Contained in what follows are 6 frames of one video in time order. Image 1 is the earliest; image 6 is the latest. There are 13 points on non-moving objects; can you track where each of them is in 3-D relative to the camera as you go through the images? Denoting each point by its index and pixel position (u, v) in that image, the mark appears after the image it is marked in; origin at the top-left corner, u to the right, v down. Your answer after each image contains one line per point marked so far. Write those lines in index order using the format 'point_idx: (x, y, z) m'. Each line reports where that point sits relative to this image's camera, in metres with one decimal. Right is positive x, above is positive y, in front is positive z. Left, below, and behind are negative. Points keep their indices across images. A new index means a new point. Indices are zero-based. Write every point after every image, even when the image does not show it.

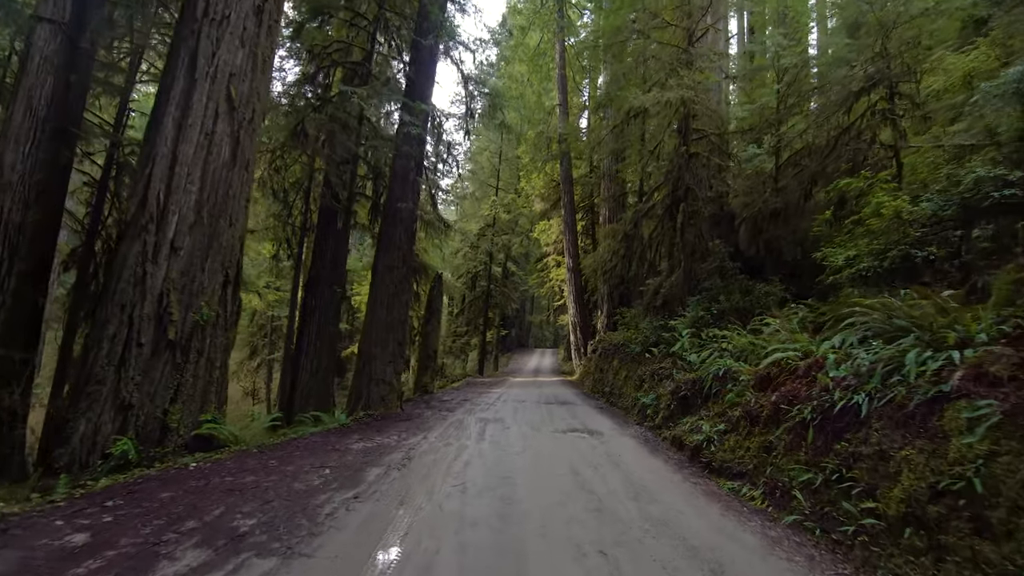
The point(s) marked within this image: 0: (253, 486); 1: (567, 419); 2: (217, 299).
0: (-2.1, -1.6, +4.0) m
1: (+0.9, -2.3, +8.5) m
2: (-3.7, -0.1, +6.2) m
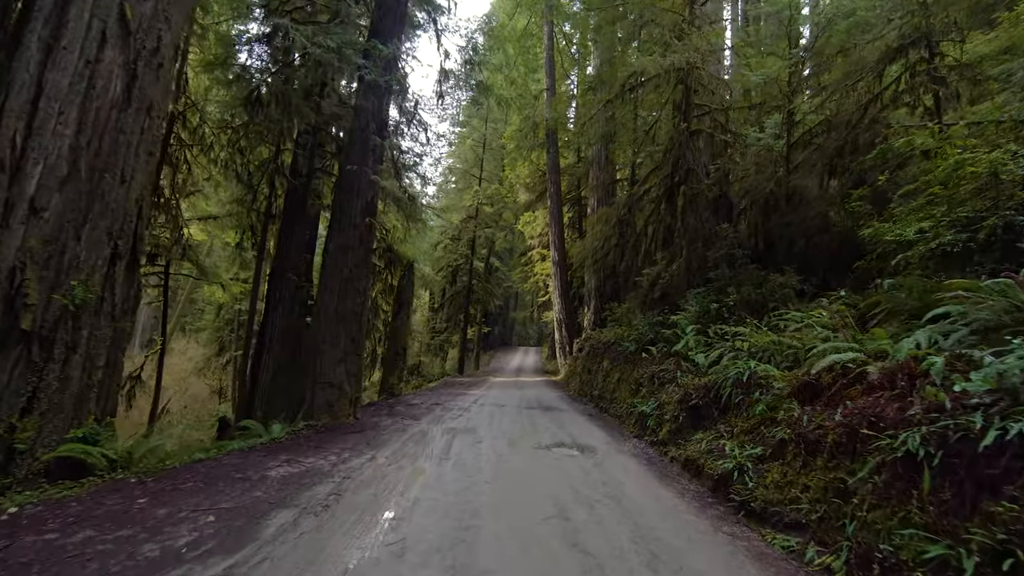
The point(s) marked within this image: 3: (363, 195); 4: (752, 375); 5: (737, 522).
0: (-2.3, -1.4, +2.6) m
1: (+0.6, -2.1, +7.3) m
2: (-3.9, +0.1, +4.8) m
3: (-2.2, +1.4, +7.4) m
4: (+2.5, -0.9, +5.1) m
5: (+1.5, -1.6, +3.4) m
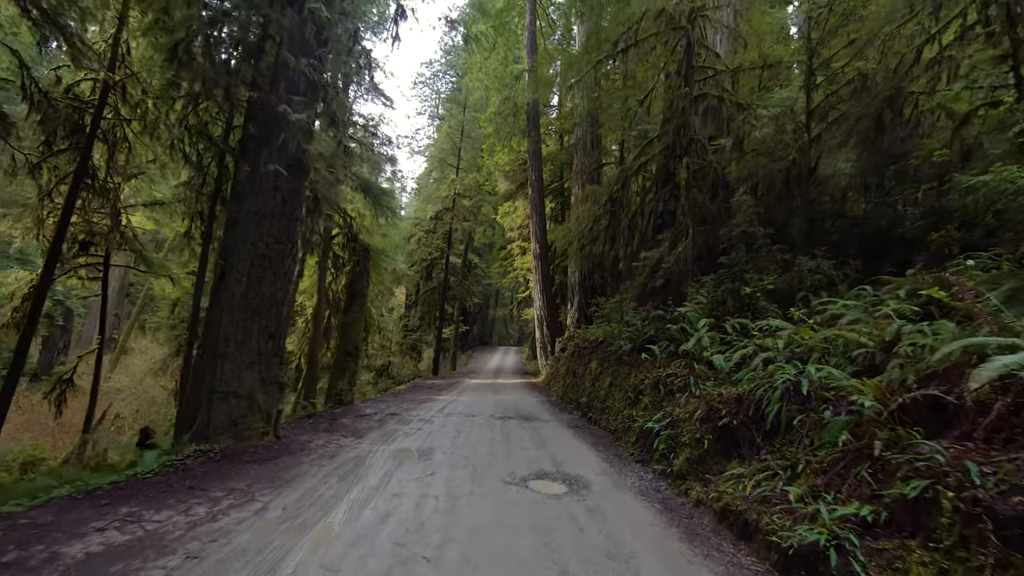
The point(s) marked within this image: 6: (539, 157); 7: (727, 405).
0: (-2.5, -1.2, +0.9) m
1: (+0.2, -1.9, +5.7) m
2: (-4.2, +0.3, +3.0) m
3: (-2.6, +1.6, +5.7) m
4: (+2.2, -0.7, +3.6) m
5: (+1.3, -1.4, +1.8) m
6: (+1.1, +5.2, +19.5) m
7: (+1.8, -1.0, +4.2) m
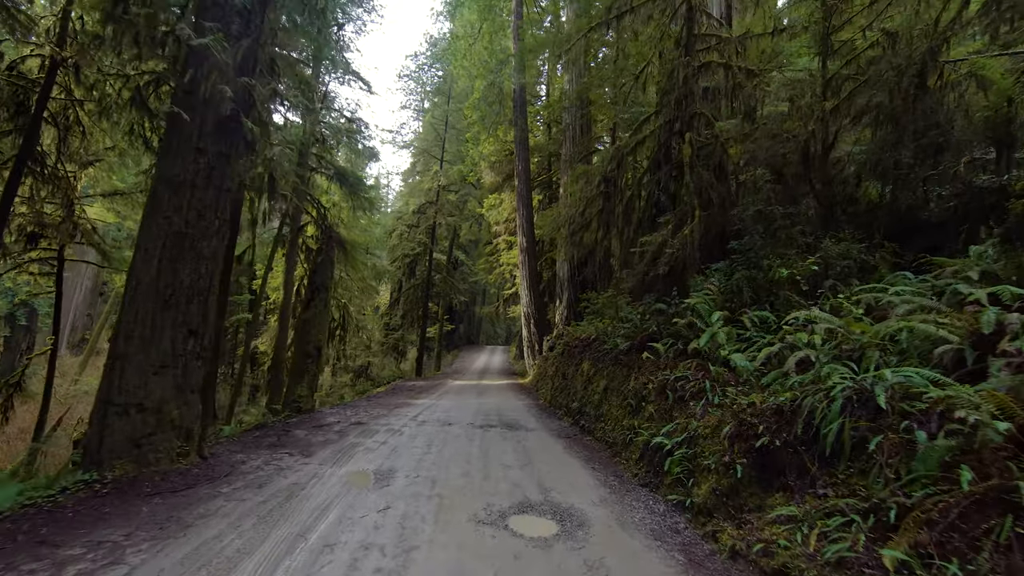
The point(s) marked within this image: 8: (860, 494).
0: (-2.6, -1.0, -0.1) m
1: (0.0, -1.7, +4.7) m
2: (-4.3, +0.4, +1.9) m
3: (-2.8, +1.7, +4.6) m
4: (+2.0, -0.6, +2.7) m
5: (+1.2, -1.3, +0.9) m
6: (+0.5, +5.3, +18.5) m
7: (+1.7, -0.9, +3.3) m
8: (+1.7, -1.0, +2.5) m
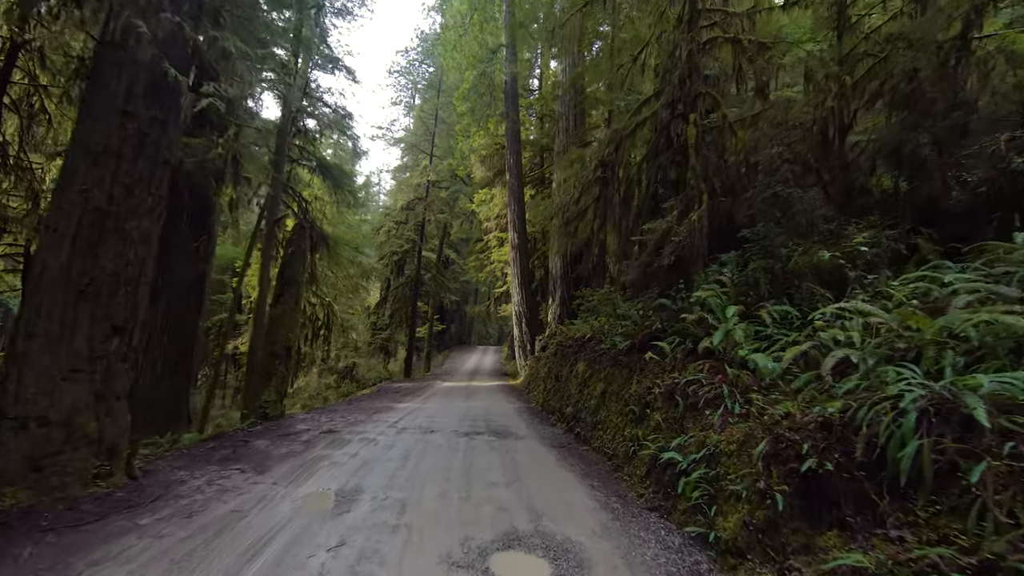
0: (-2.6, -0.9, -0.8) m
1: (-0.1, -1.7, +4.0) m
2: (-4.4, +0.5, +1.2) m
3: (-2.9, +1.8, +3.9) m
4: (+1.9, -0.5, +2.1) m
5: (+1.1, -1.2, +0.2) m
6: (+0.2, +5.4, +17.8) m
7: (+1.6, -0.8, +2.6) m
8: (+1.6, -0.9, +1.8) m
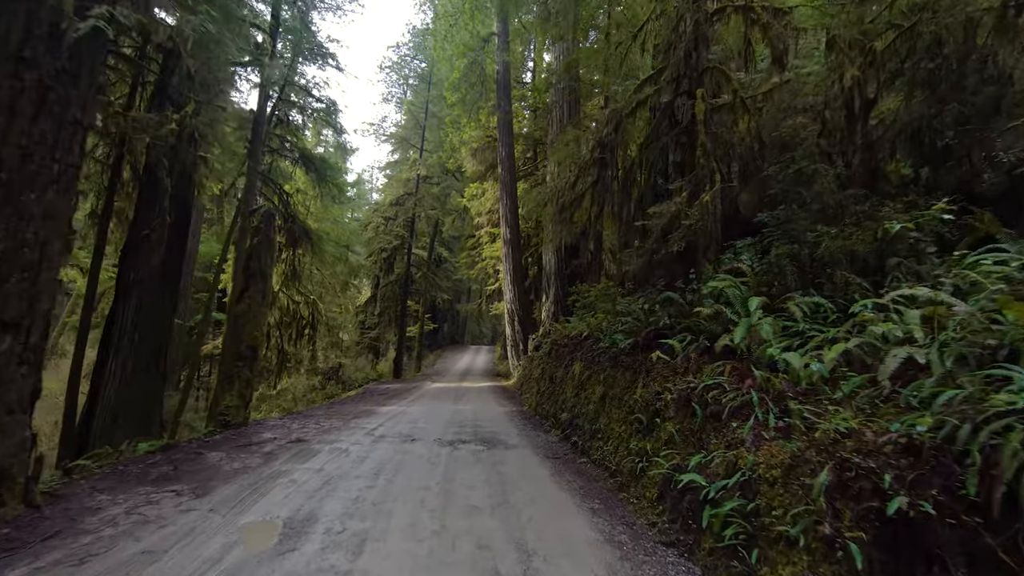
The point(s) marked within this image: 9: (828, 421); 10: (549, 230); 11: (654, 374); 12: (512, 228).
0: (-2.6, -0.9, -1.5) m
1: (-0.2, -1.6, +3.4) m
2: (-4.5, +0.6, +0.5) m
3: (-3.0, +1.9, +3.2) m
4: (+1.9, -0.4, +1.4) m
5: (+1.1, -1.1, -0.4) m
6: (-0.1, +5.5, +17.1) m
7: (+1.5, -0.7, +2.0) m
8: (+1.6, -0.8, +1.2) m
9: (+1.6, -0.6, +2.5) m
10: (+0.7, +1.1, +9.3) m
11: (+1.3, -0.7, +4.4) m
12: (0.0, +1.9, +15.5) m
